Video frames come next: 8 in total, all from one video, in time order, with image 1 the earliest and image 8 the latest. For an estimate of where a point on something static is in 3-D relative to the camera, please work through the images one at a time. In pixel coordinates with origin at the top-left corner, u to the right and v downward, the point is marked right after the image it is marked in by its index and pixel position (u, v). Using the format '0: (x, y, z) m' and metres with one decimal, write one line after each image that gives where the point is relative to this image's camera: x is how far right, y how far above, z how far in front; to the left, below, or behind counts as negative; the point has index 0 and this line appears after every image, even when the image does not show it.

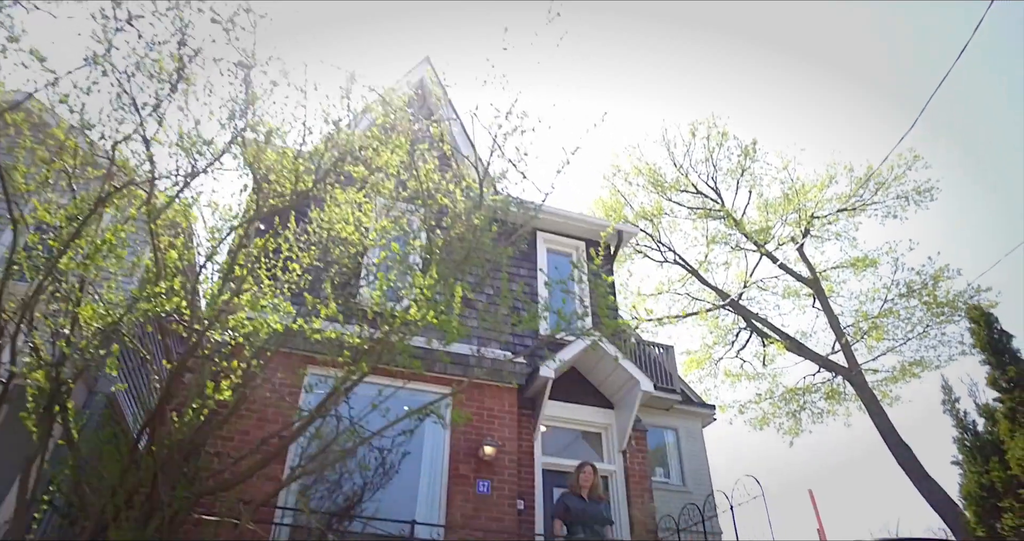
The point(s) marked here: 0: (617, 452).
0: (+1.3, -2.2, +7.9) m
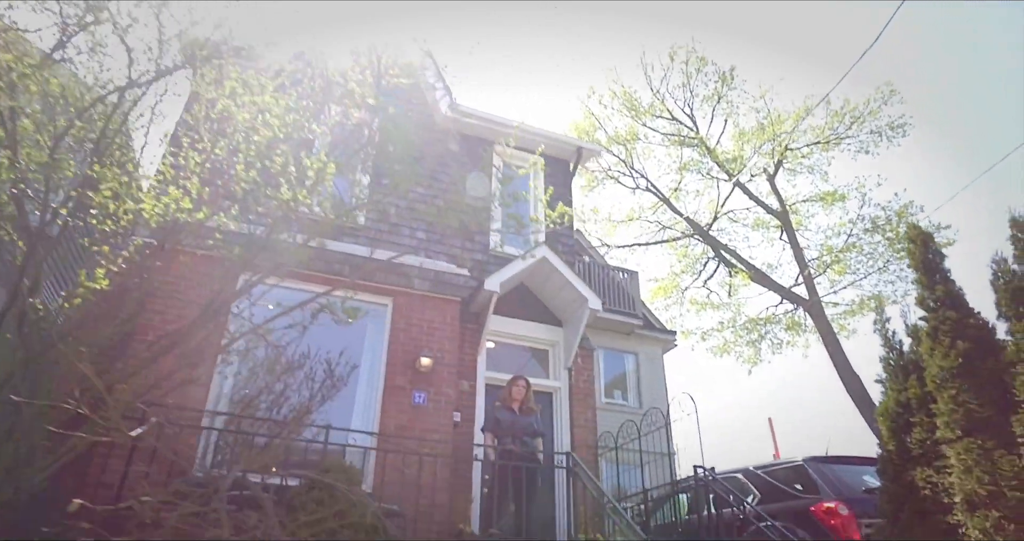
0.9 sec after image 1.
0: (+0.6, -1.2, +7.9) m
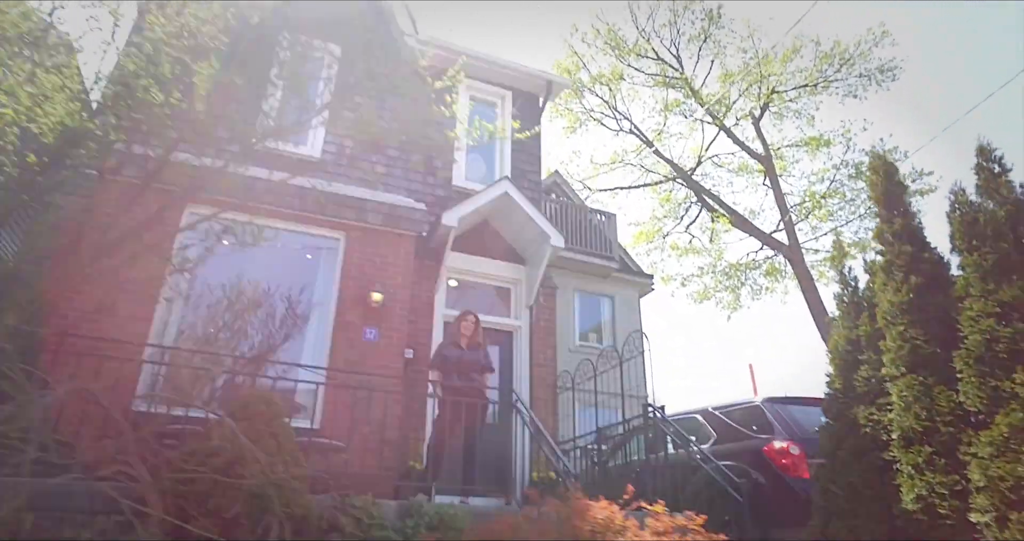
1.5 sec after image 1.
0: (+0.1, -0.4, +7.8) m
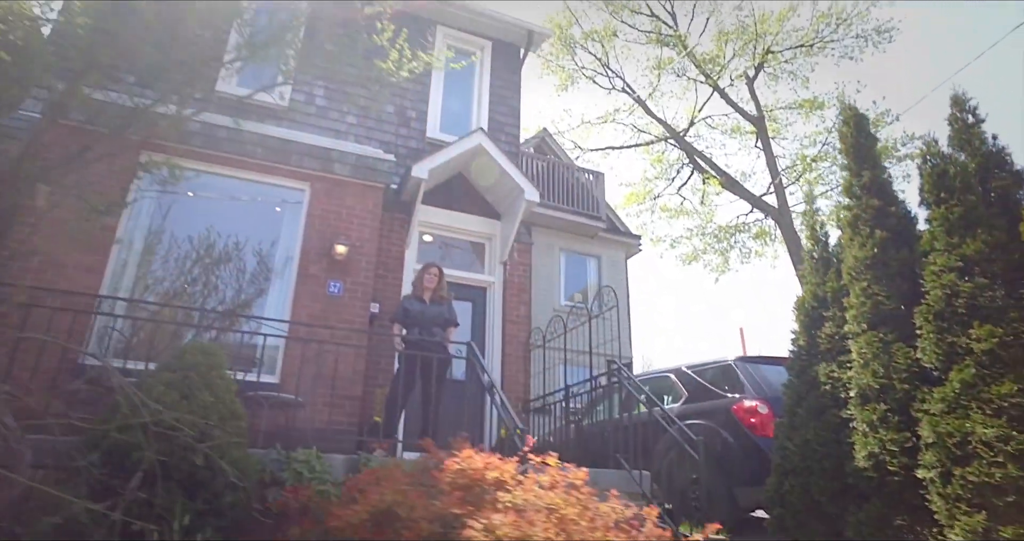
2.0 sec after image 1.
0: (-0.2, +0.1, +7.6) m
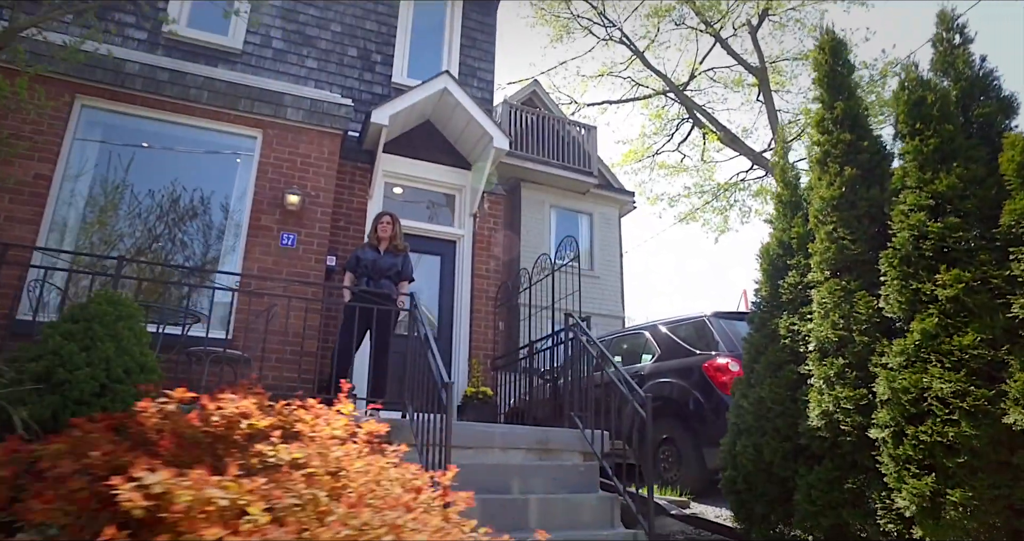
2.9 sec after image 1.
0: (-0.5, +0.6, +7.3) m
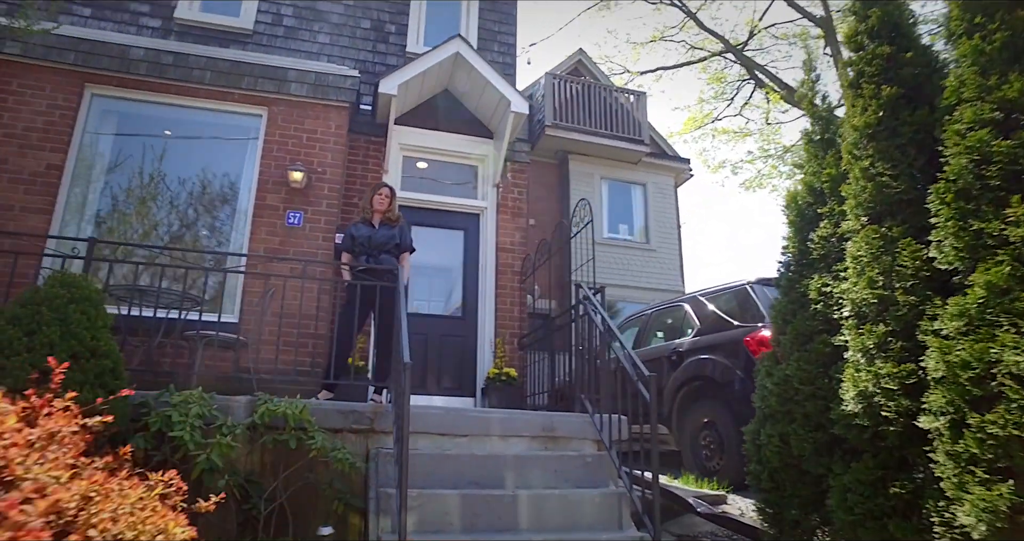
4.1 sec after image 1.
0: (-0.2, +0.9, +6.9) m
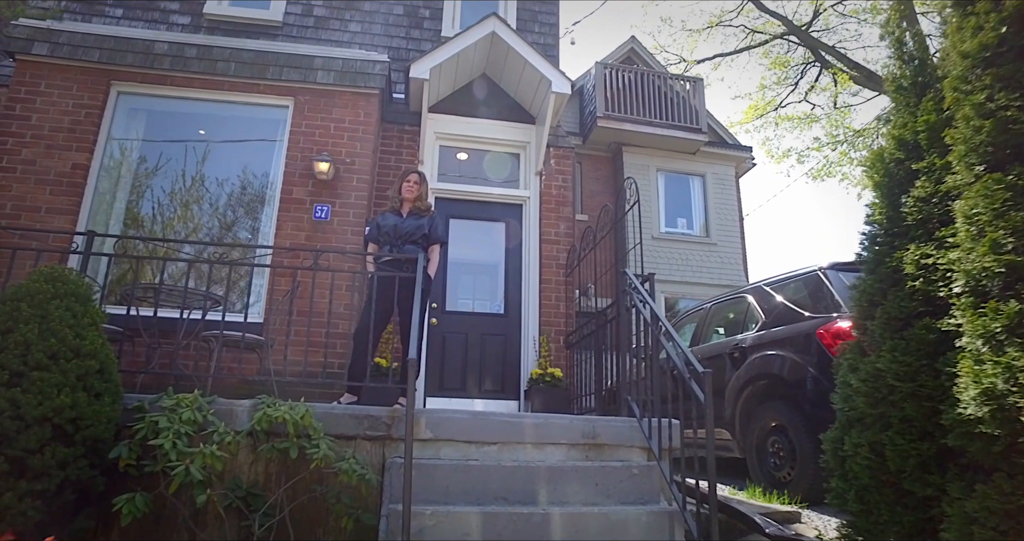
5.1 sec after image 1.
0: (+0.2, +0.9, +6.4) m
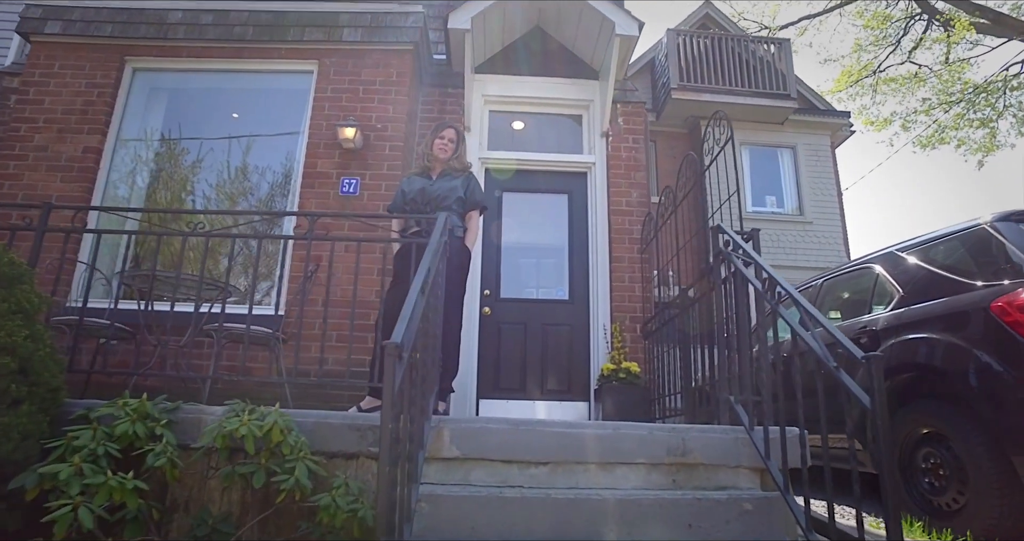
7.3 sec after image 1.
0: (+0.7, +1.1, +5.5) m
